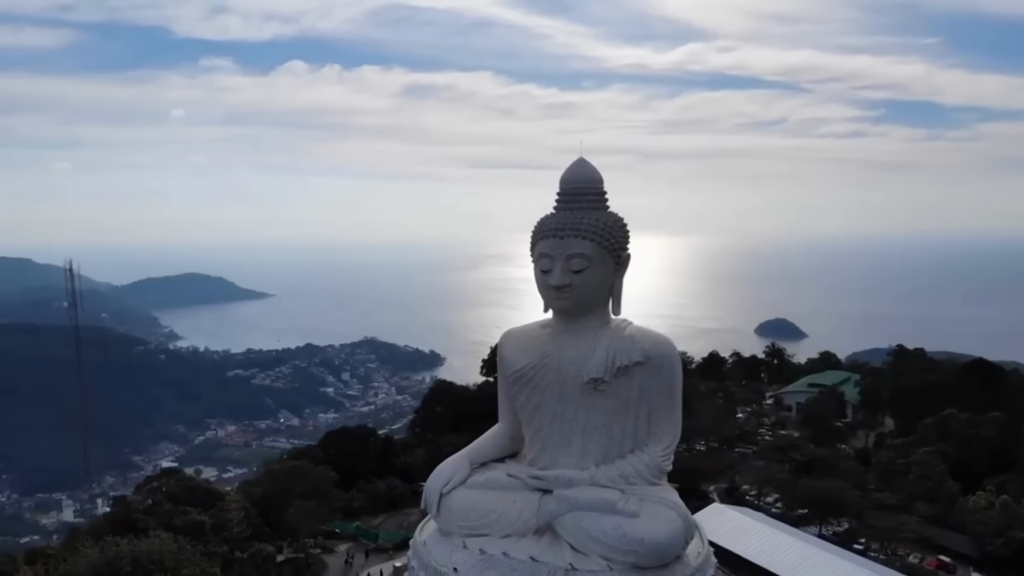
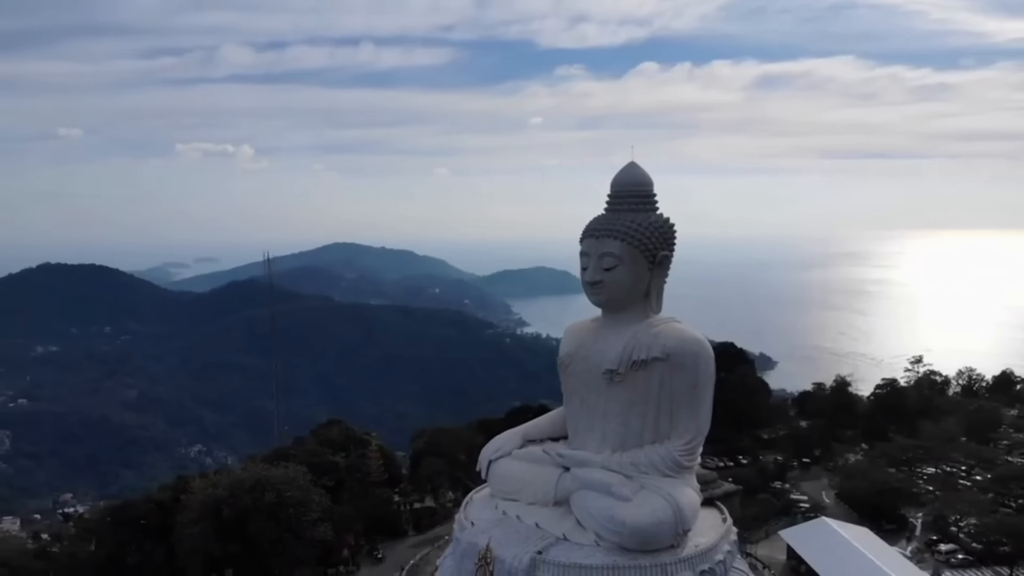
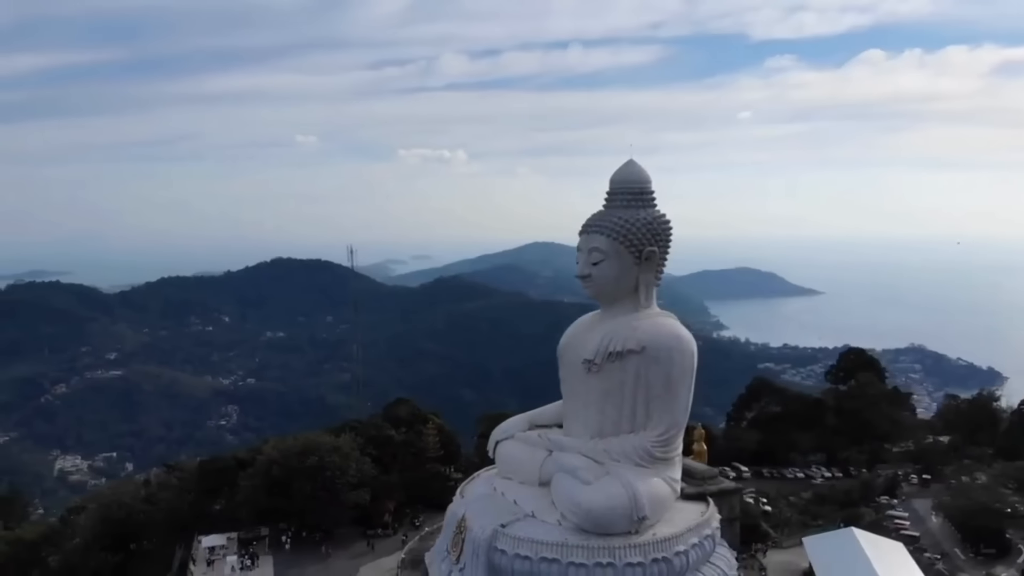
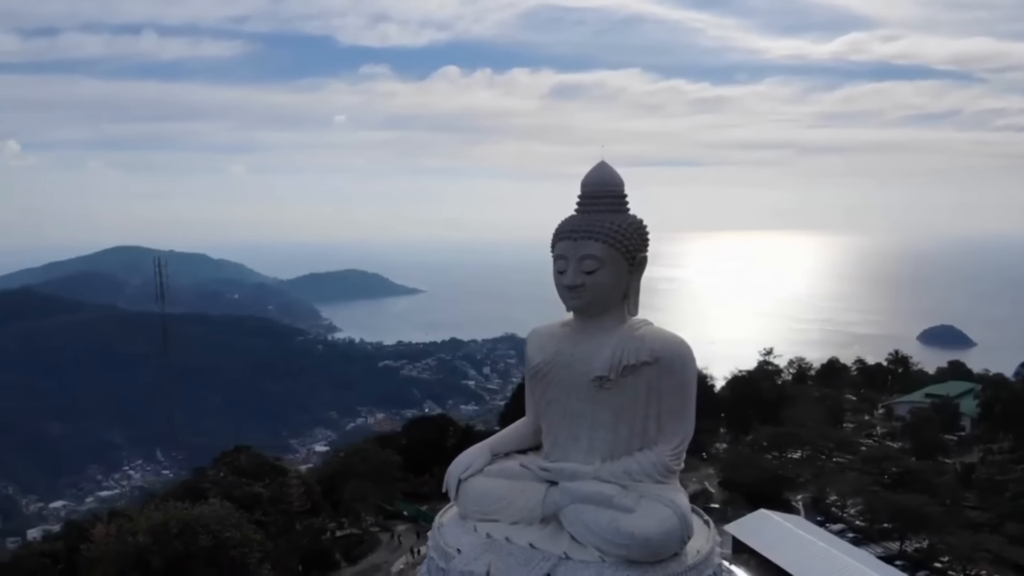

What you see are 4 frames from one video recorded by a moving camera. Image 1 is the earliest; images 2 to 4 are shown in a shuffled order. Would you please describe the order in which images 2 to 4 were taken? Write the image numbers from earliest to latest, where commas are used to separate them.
4, 2, 3
